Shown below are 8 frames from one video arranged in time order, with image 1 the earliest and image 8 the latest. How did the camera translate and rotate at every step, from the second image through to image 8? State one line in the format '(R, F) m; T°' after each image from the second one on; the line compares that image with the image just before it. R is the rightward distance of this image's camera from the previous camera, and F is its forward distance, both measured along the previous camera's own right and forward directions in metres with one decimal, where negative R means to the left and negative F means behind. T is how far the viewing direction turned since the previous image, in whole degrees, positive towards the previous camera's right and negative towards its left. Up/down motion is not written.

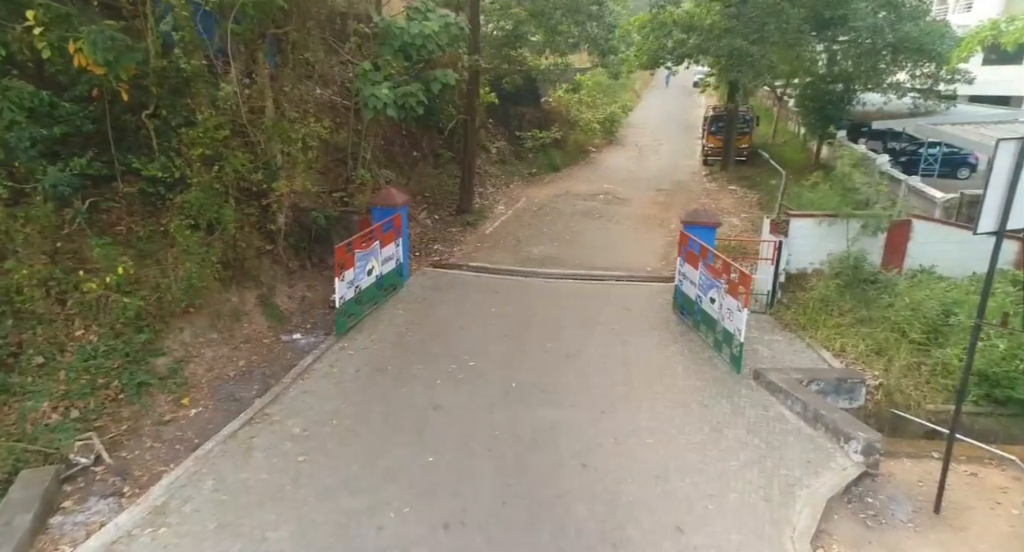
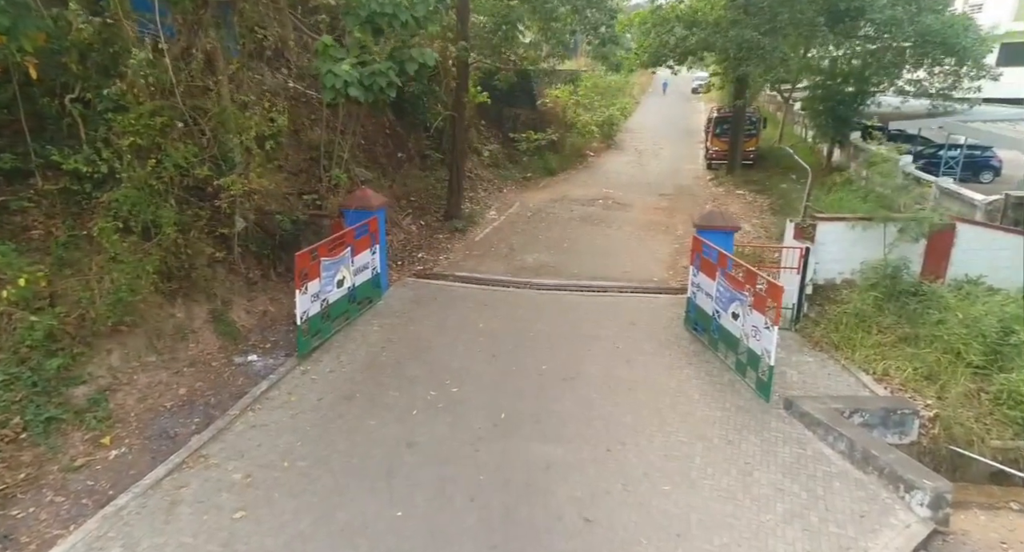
(+0.1, +1.2) m; 0°
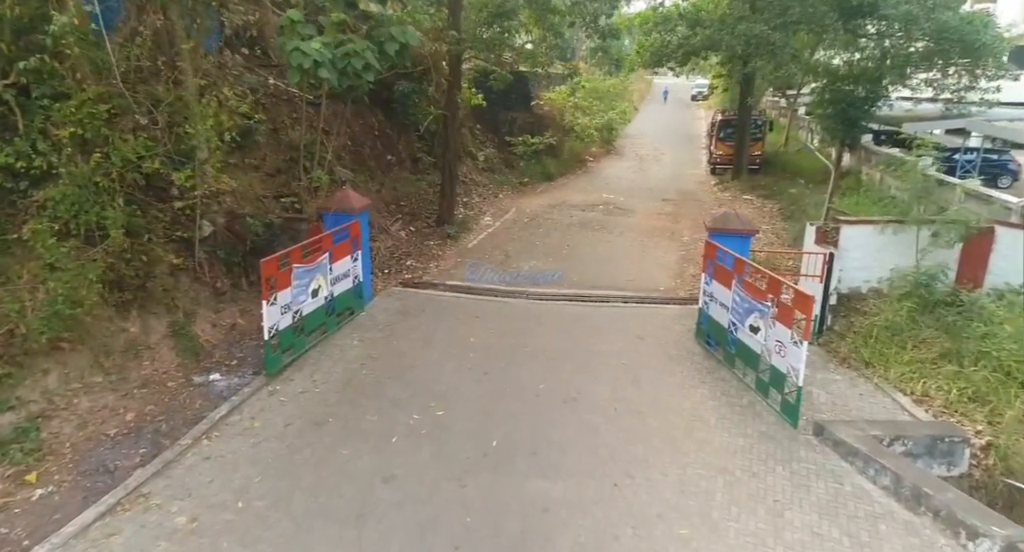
(+0.1, +0.8) m; 0°
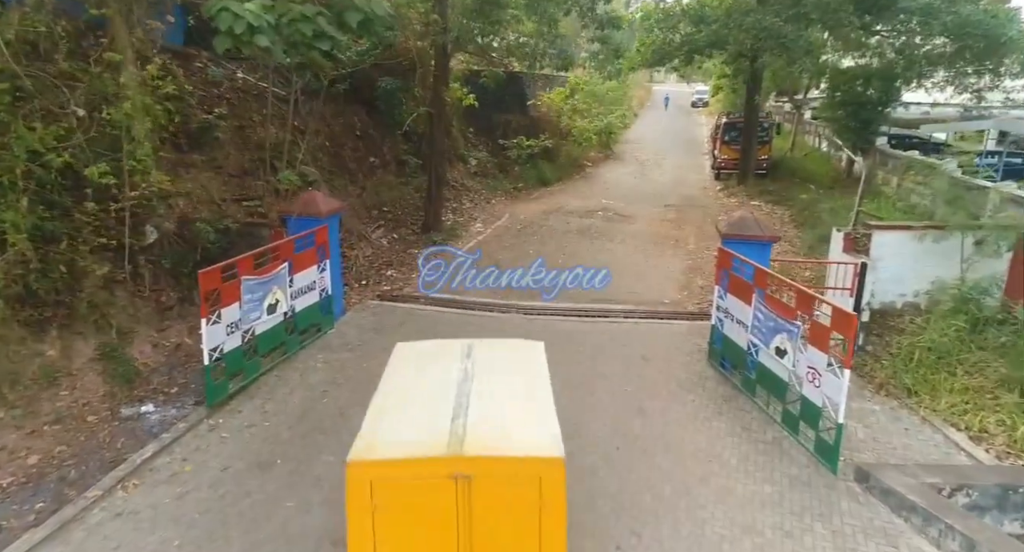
(+0.1, +1.0) m; 0°
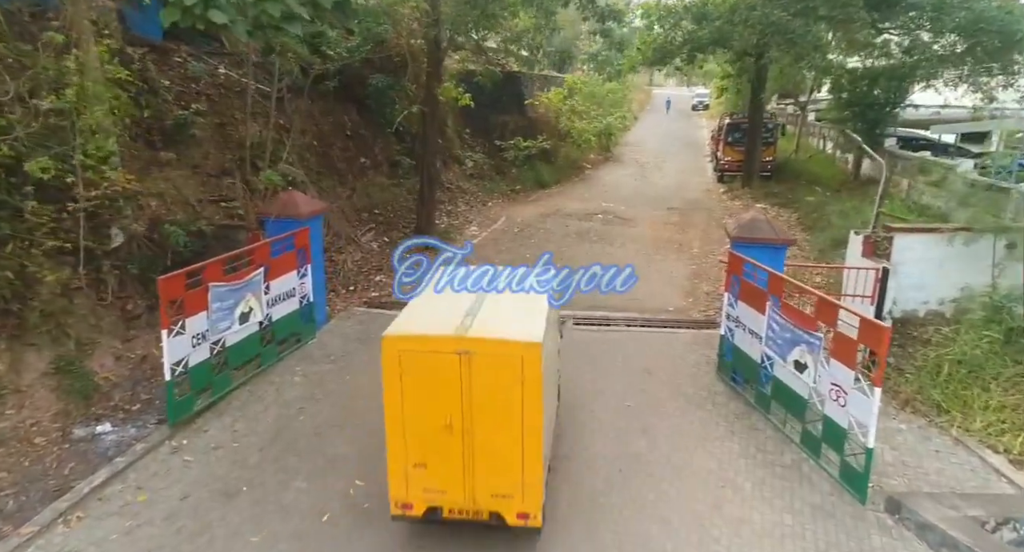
(+0.1, +0.5) m; 0°
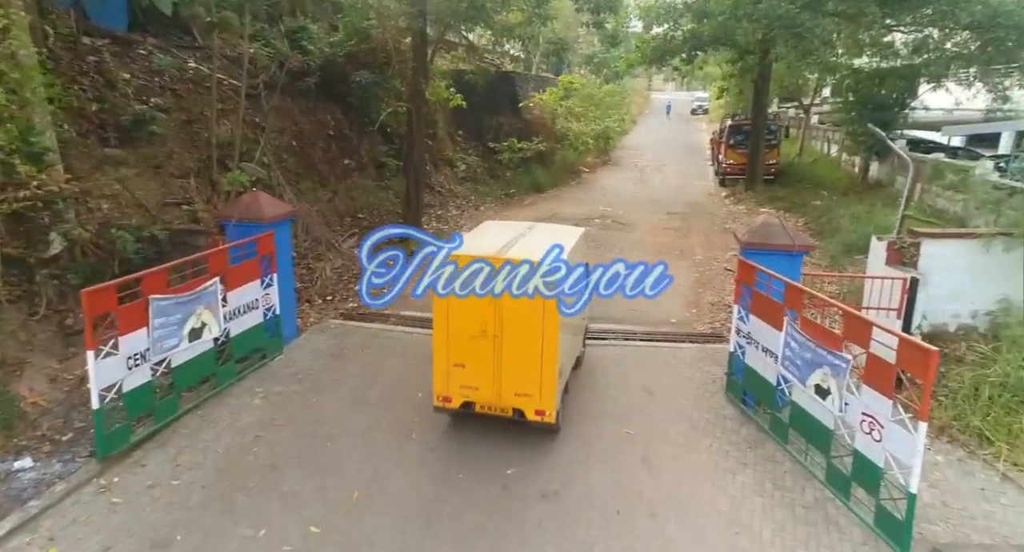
(+0.1, +0.7) m; 0°
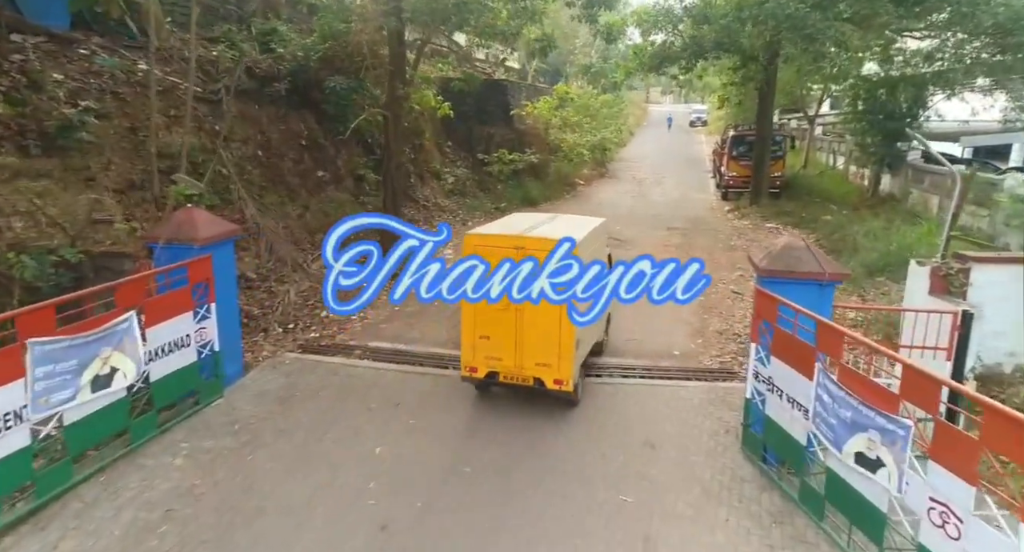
(+0.2, +1.0) m; 0°
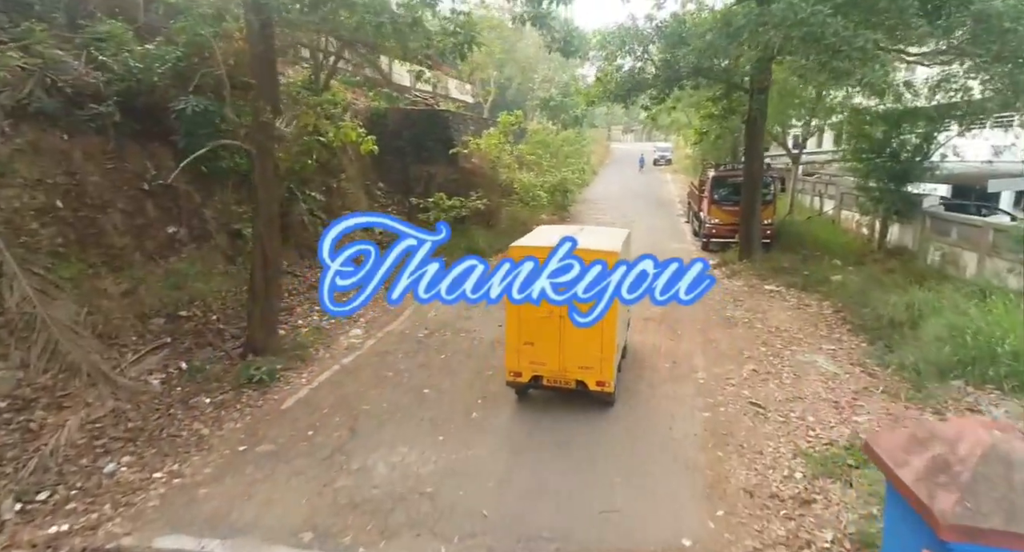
(+0.5, +3.0) m; +3°
